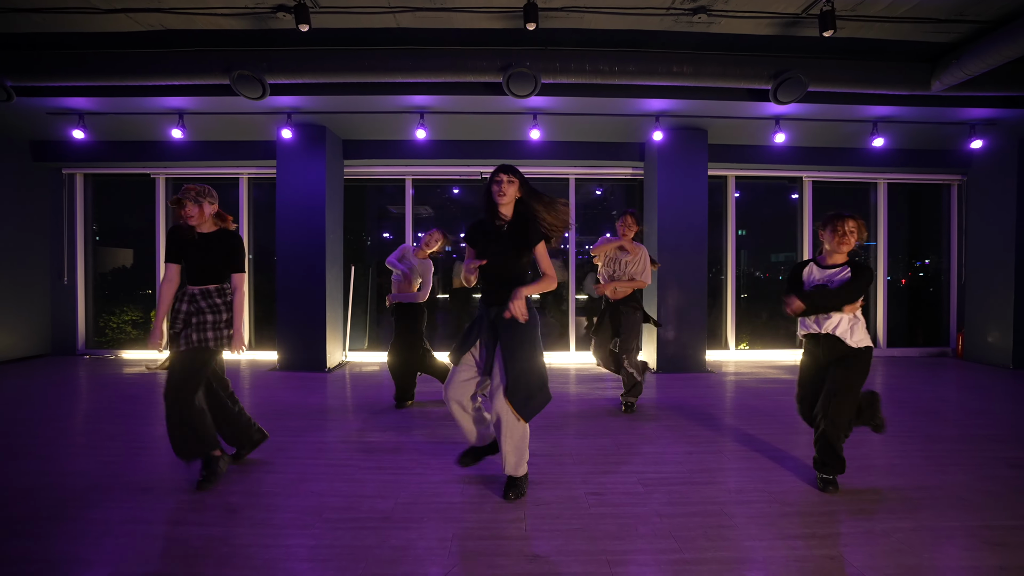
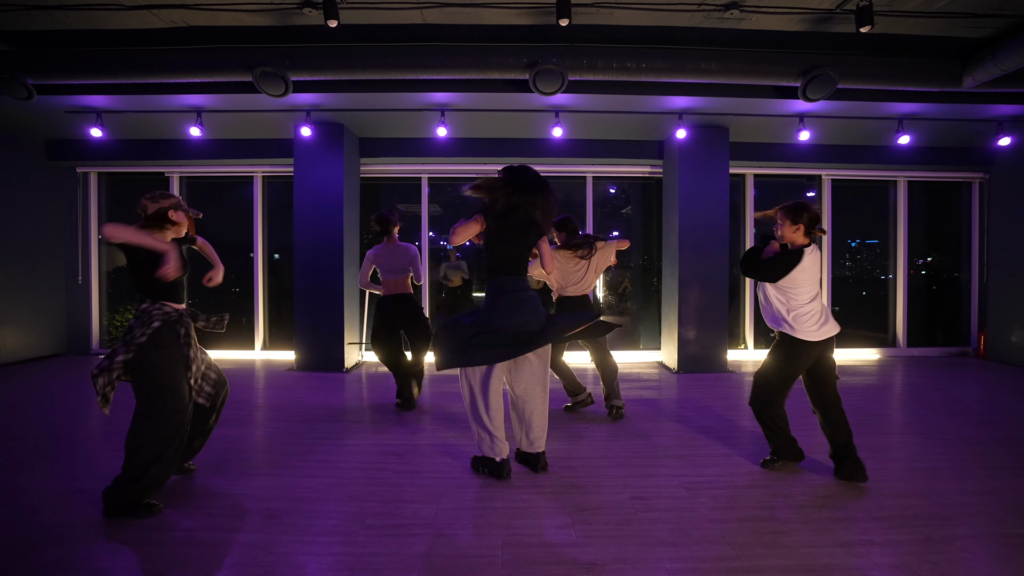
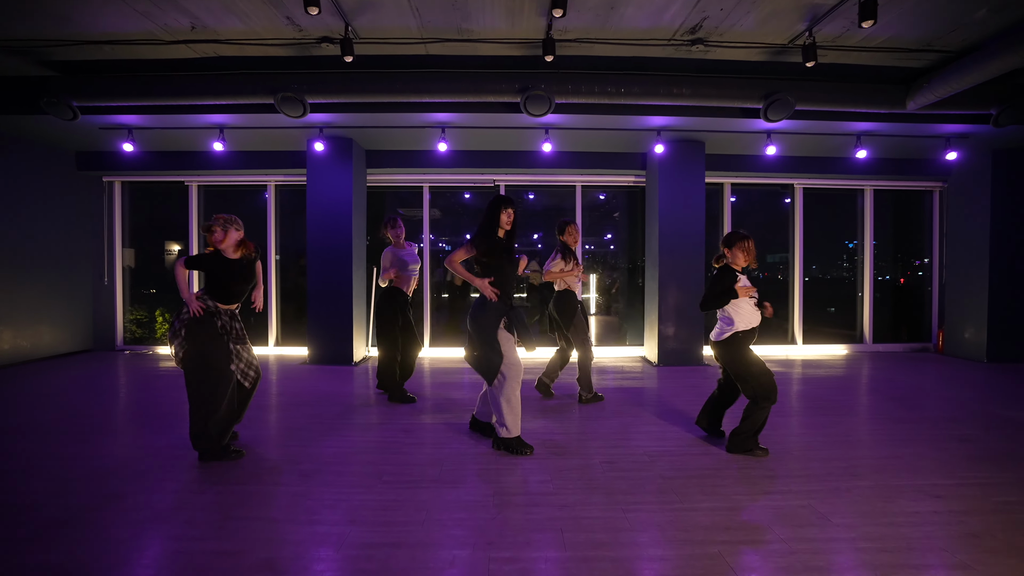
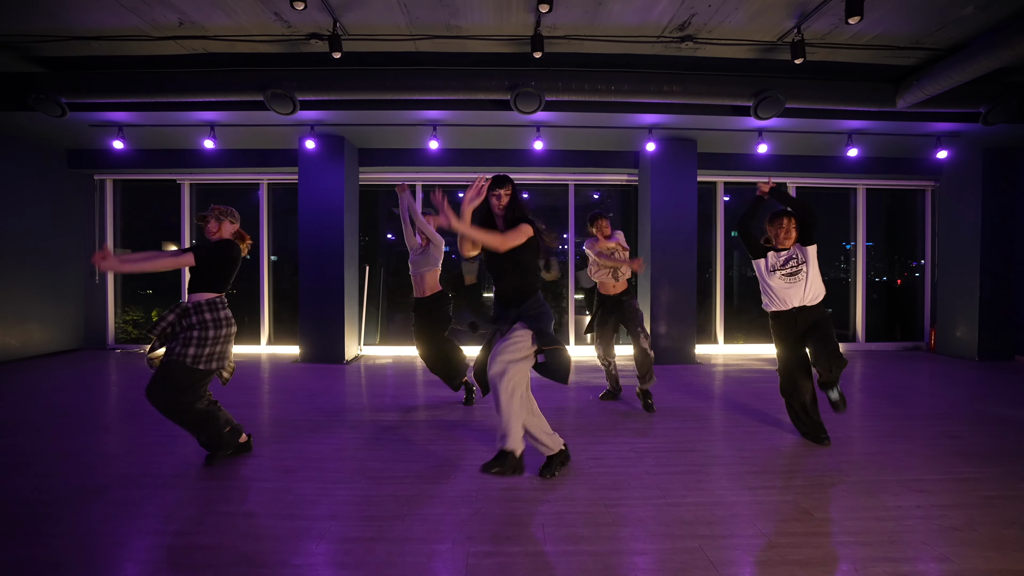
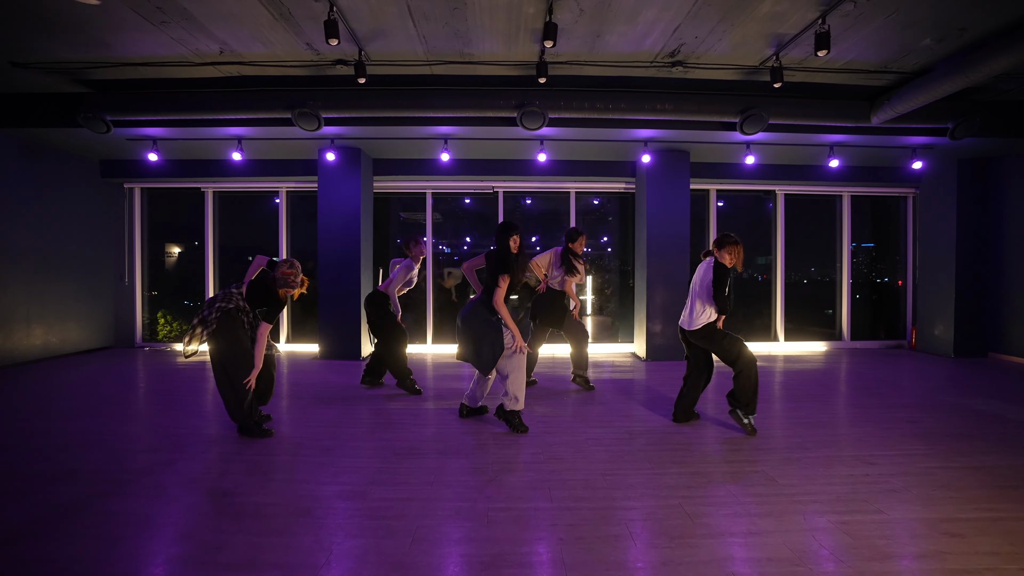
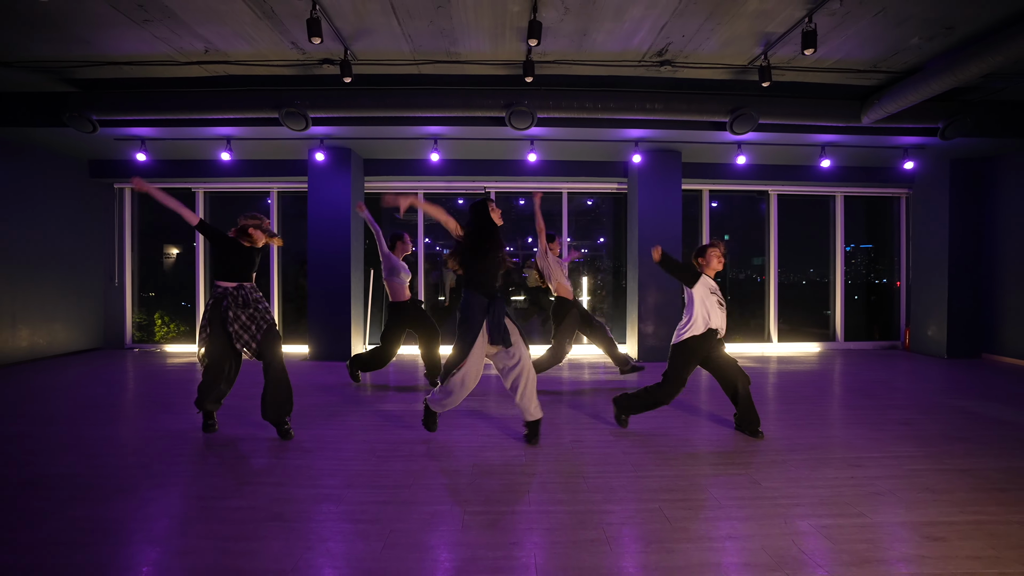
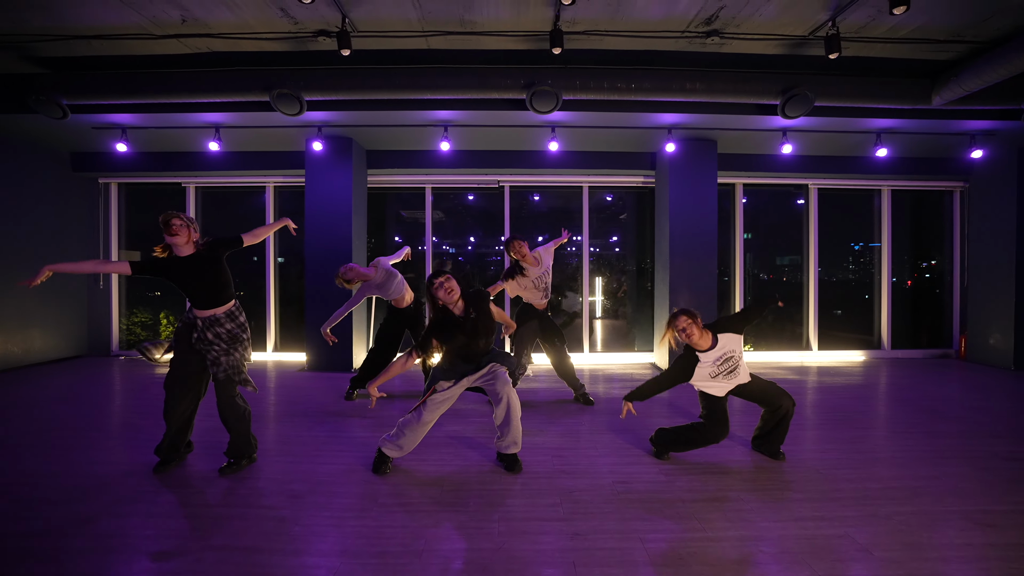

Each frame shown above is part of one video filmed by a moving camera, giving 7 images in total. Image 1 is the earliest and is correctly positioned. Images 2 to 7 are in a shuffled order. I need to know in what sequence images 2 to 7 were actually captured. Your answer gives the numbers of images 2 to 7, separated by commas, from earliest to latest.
6, 4, 5, 3, 2, 7
